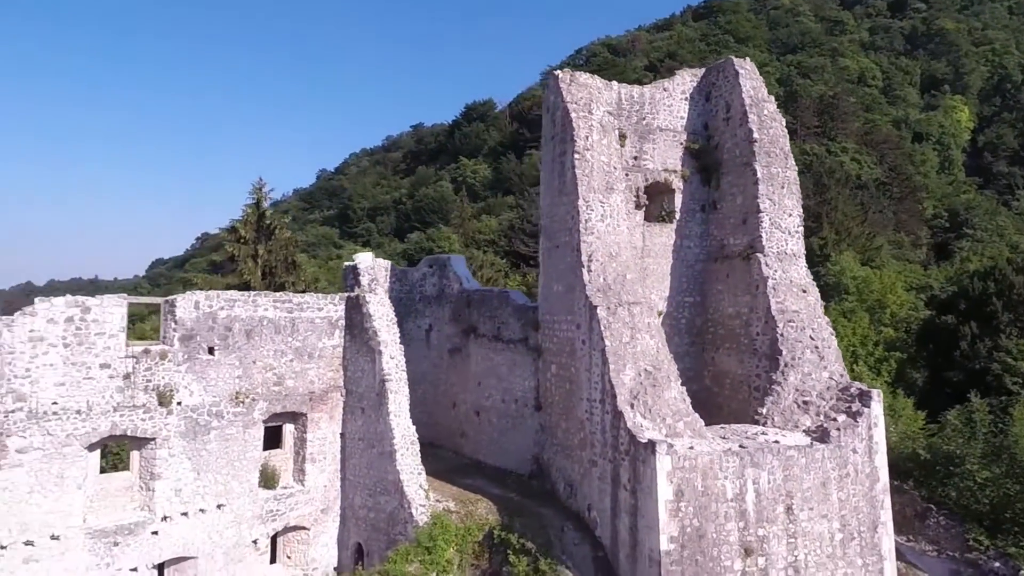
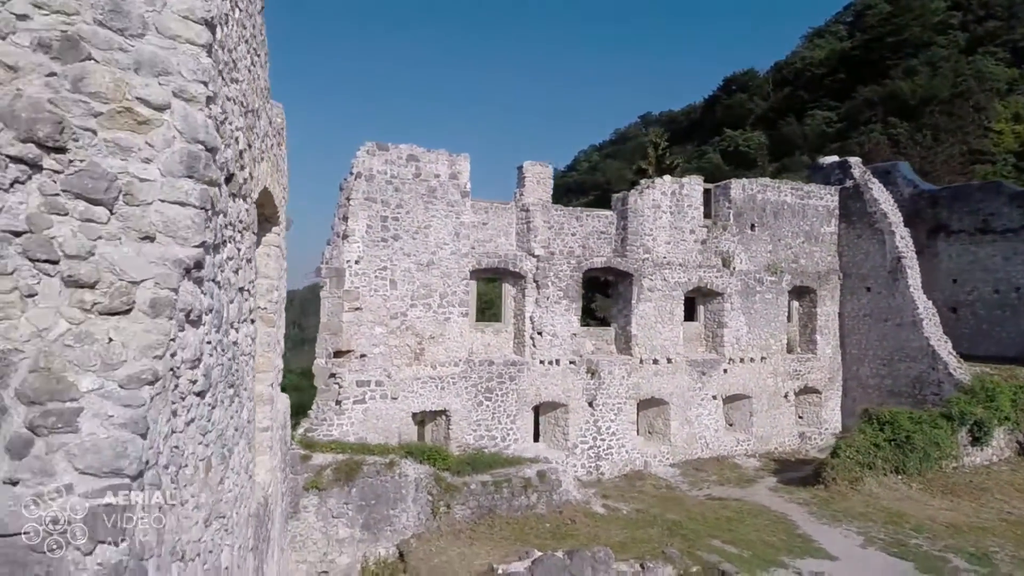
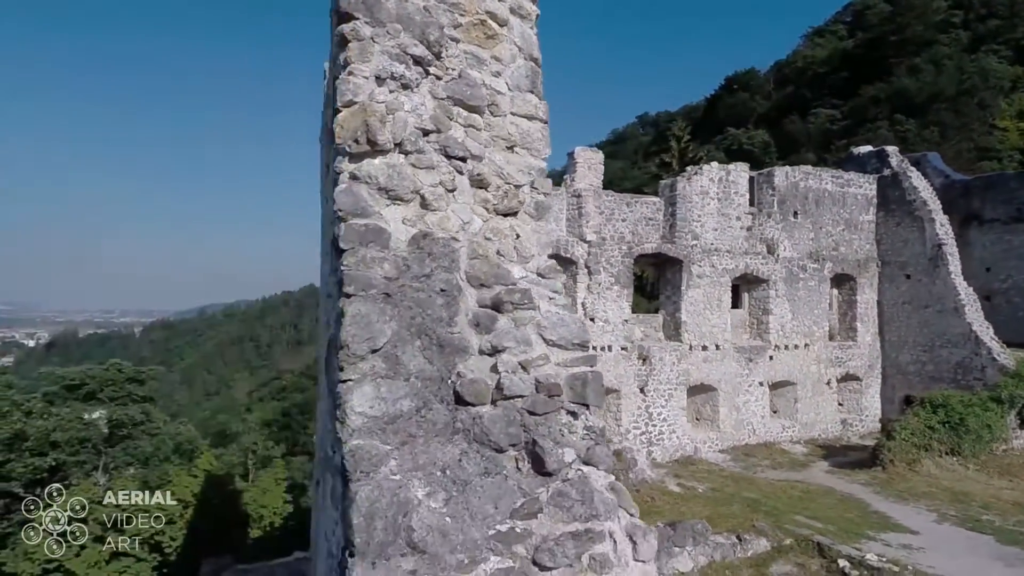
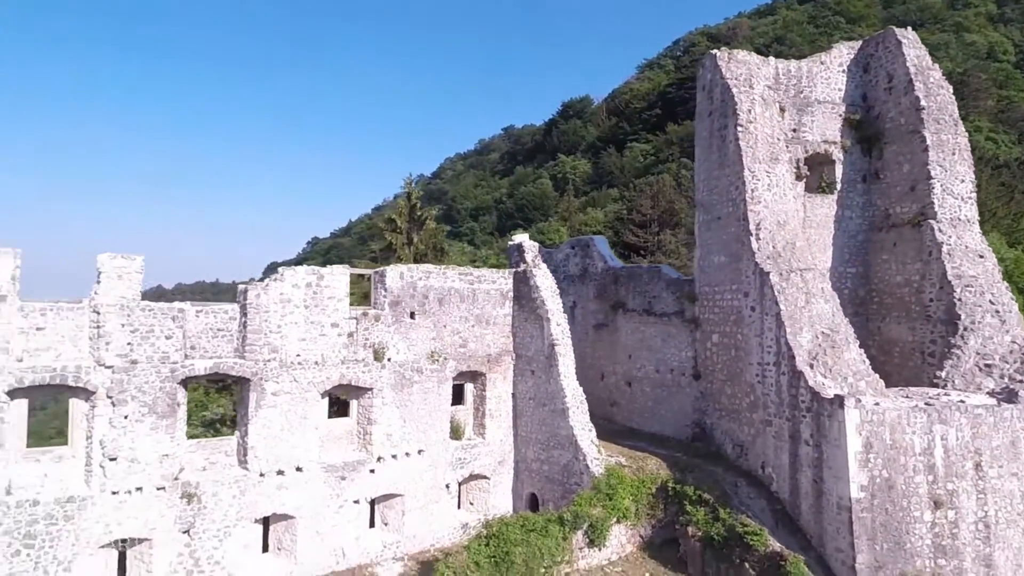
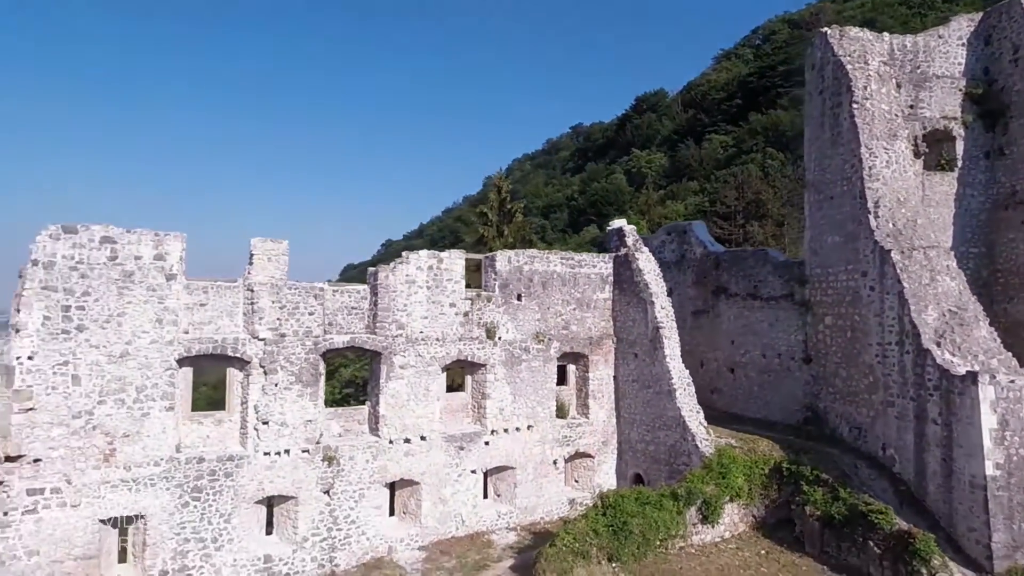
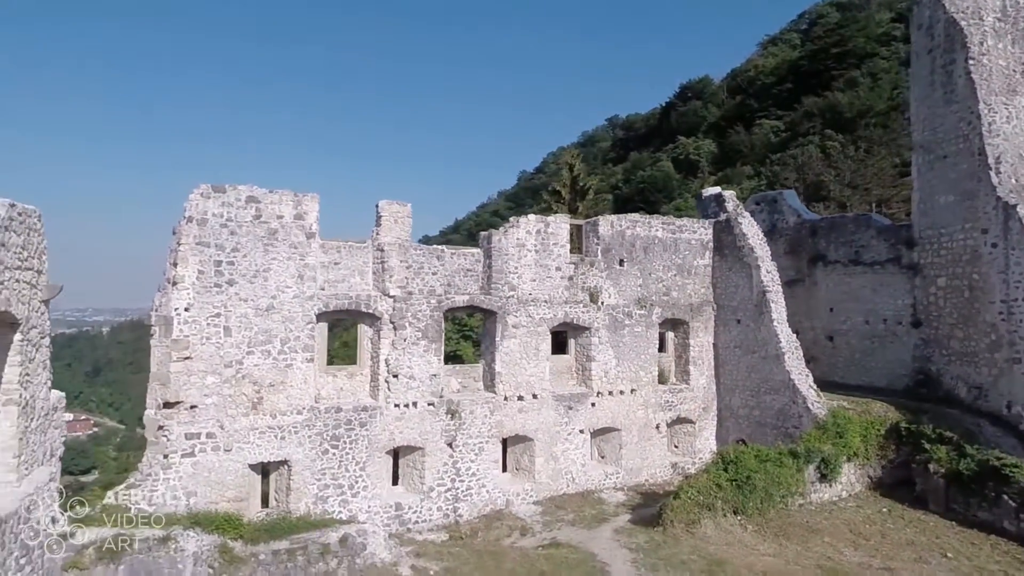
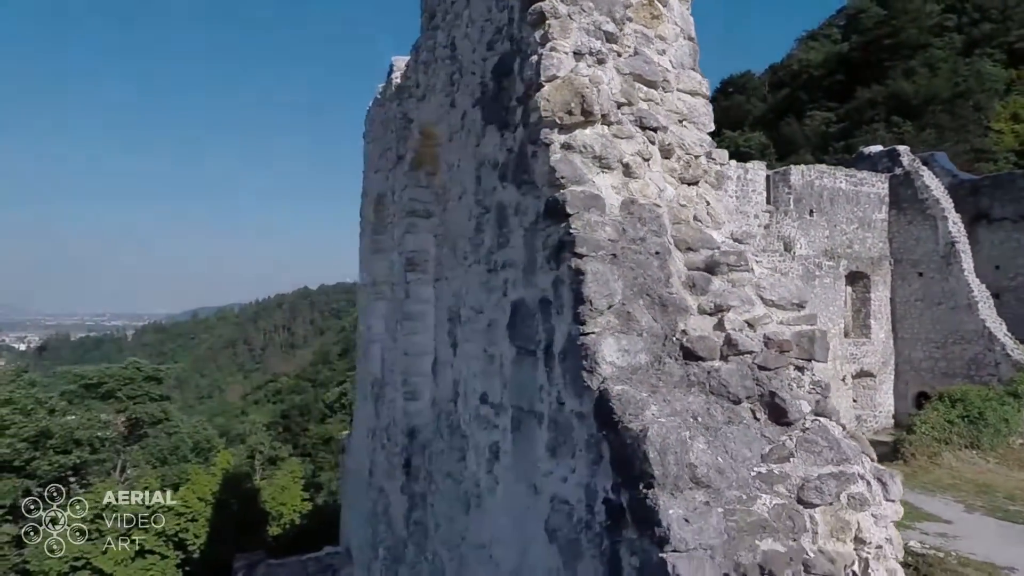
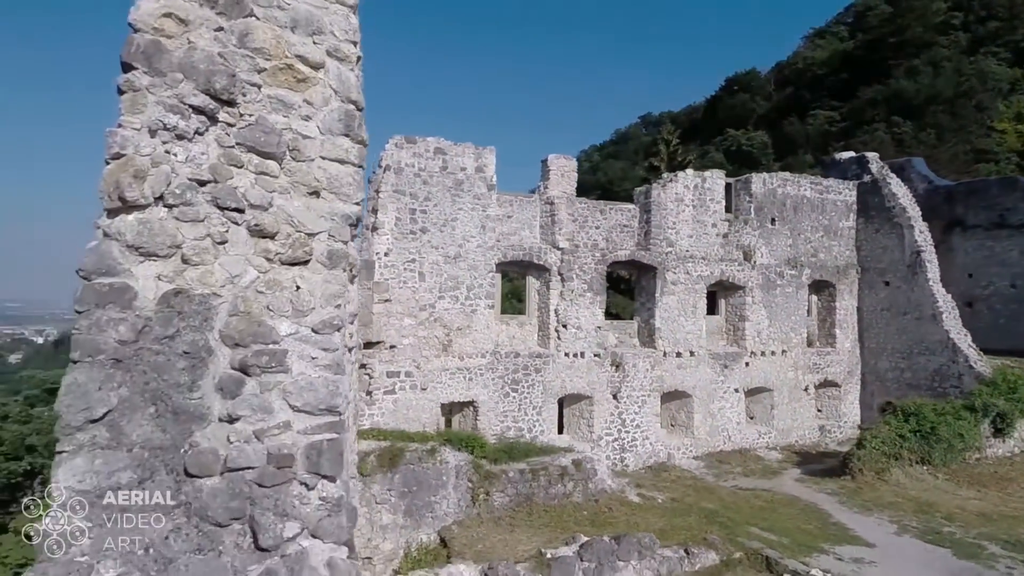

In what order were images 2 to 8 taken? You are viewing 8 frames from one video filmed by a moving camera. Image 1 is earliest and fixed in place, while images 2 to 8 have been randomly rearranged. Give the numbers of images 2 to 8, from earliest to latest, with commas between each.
4, 5, 6, 2, 8, 3, 7
